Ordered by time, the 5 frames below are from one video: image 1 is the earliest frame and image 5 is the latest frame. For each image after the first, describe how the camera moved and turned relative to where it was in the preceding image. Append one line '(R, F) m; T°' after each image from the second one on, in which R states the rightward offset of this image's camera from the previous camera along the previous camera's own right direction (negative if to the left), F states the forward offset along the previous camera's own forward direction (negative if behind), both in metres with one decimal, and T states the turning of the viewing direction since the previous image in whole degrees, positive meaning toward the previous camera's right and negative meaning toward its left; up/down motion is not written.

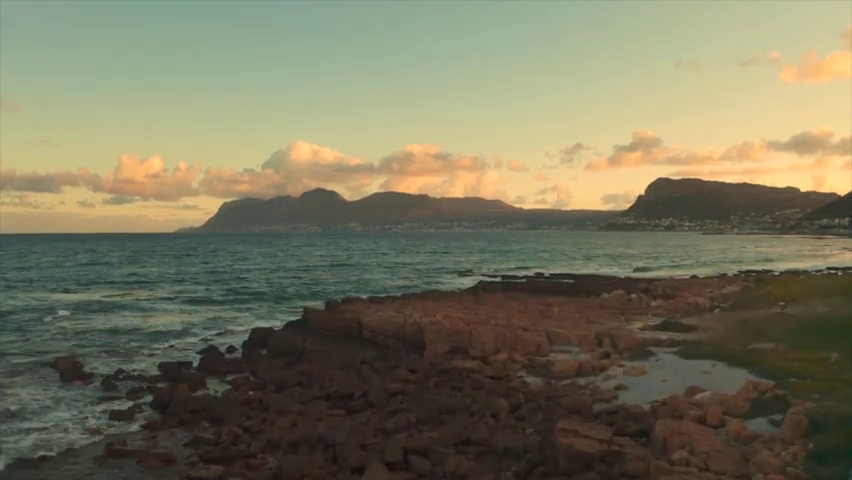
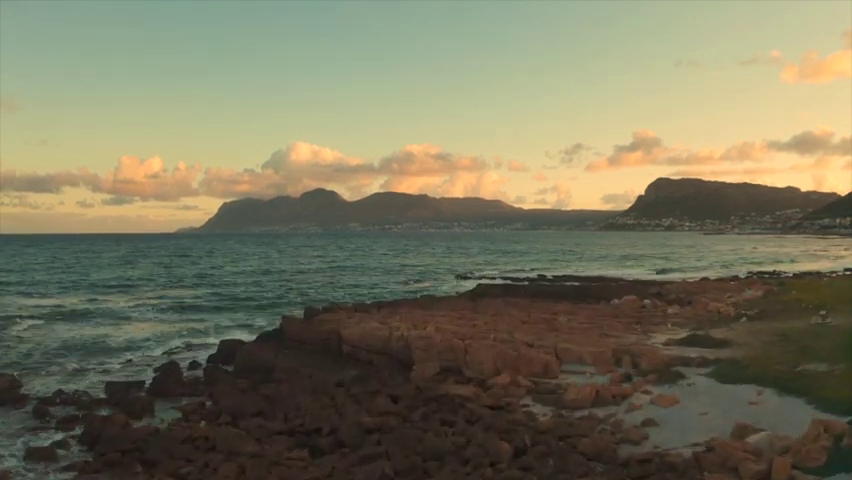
(+0.3, +3.1) m; 0°
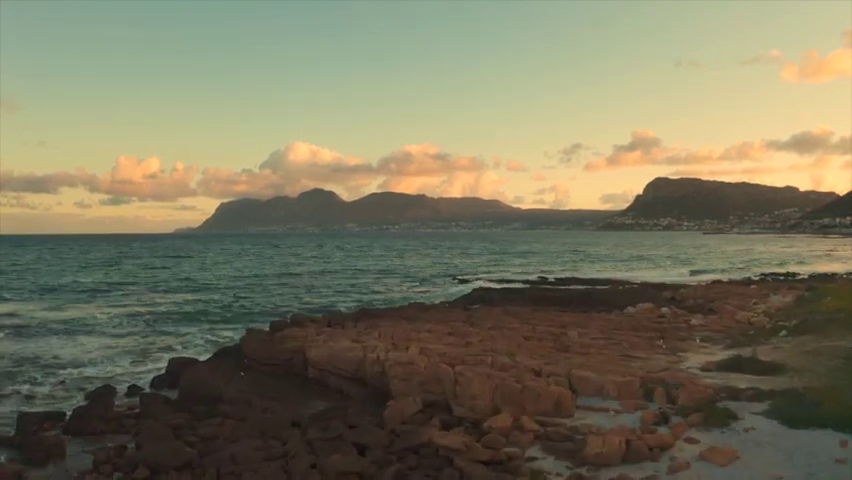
(+0.4, +3.6) m; 0°
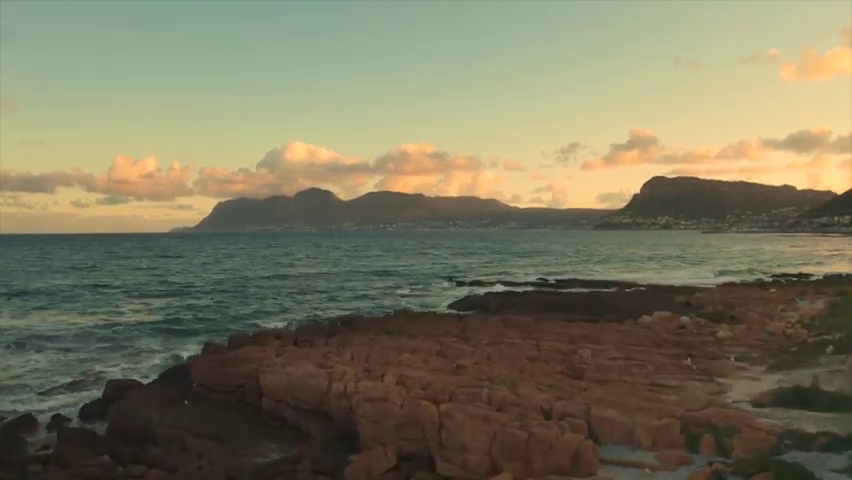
(+0.3, +3.2) m; 0°
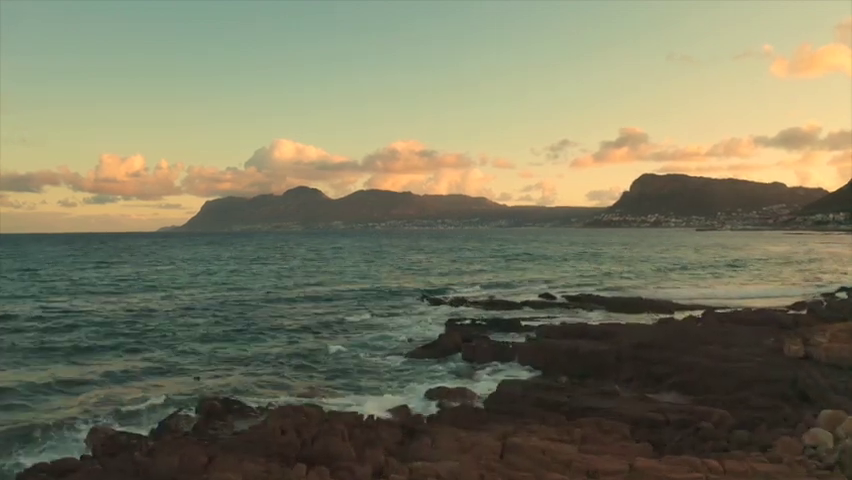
(+1.3, +12.8) m; +1°
